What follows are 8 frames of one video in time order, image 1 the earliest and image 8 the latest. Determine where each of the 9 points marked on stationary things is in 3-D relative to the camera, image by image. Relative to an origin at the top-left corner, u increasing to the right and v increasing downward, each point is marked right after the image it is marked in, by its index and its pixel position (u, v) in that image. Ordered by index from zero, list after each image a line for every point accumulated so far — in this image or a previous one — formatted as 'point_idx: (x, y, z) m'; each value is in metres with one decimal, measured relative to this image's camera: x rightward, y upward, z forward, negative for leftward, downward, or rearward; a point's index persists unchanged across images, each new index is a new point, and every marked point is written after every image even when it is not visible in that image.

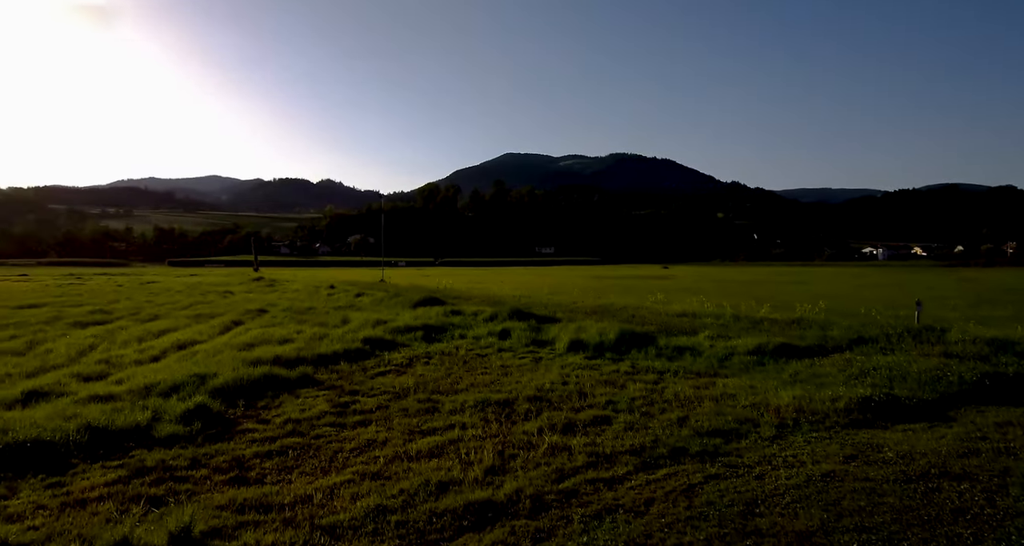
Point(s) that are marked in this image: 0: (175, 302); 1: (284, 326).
0: (-8.0, -0.7, +12.2) m
1: (-3.0, -0.7, +6.6) m
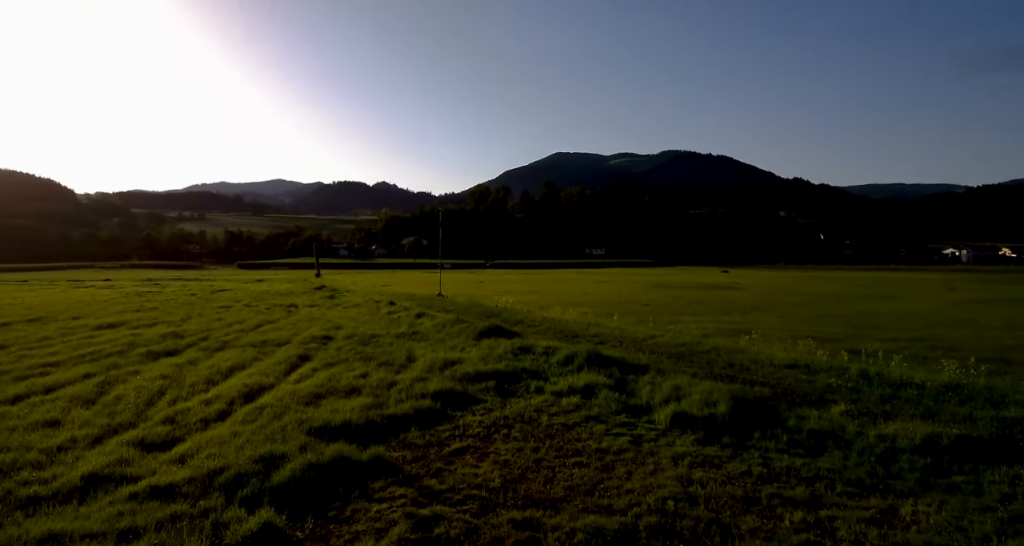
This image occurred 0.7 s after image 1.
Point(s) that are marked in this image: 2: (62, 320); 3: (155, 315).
0: (-6.5, -1.2, +12.4) m
1: (-2.0, -1.1, +6.3) m
2: (-11.0, -1.2, +12.5) m
3: (-9.8, -1.2, +14.0) m
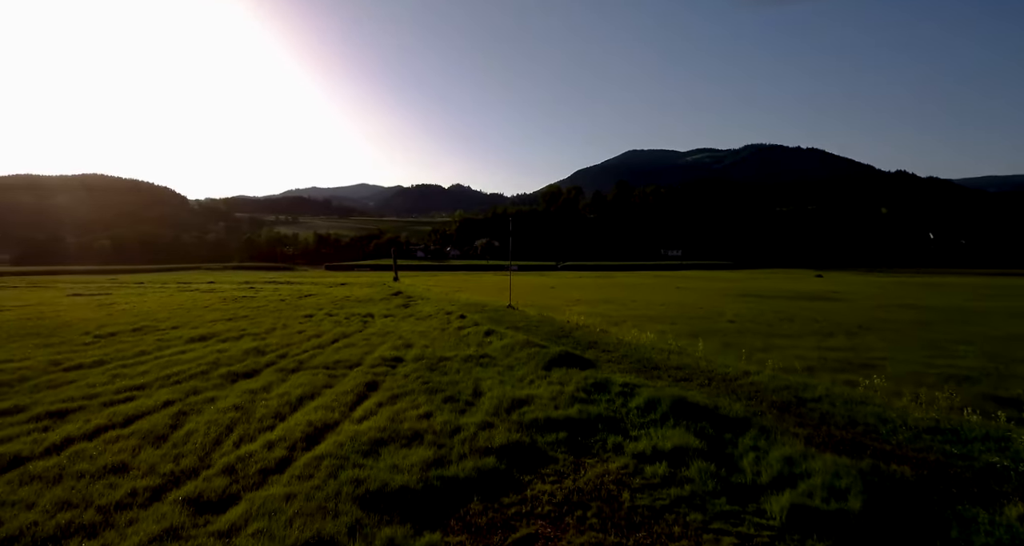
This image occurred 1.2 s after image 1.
0: (-4.8, -1.5, +12.7) m
1: (-1.2, -1.5, +6.0) m
2: (-9.2, -1.5, +13.4) m
3: (-7.8, -1.5, +14.8) m
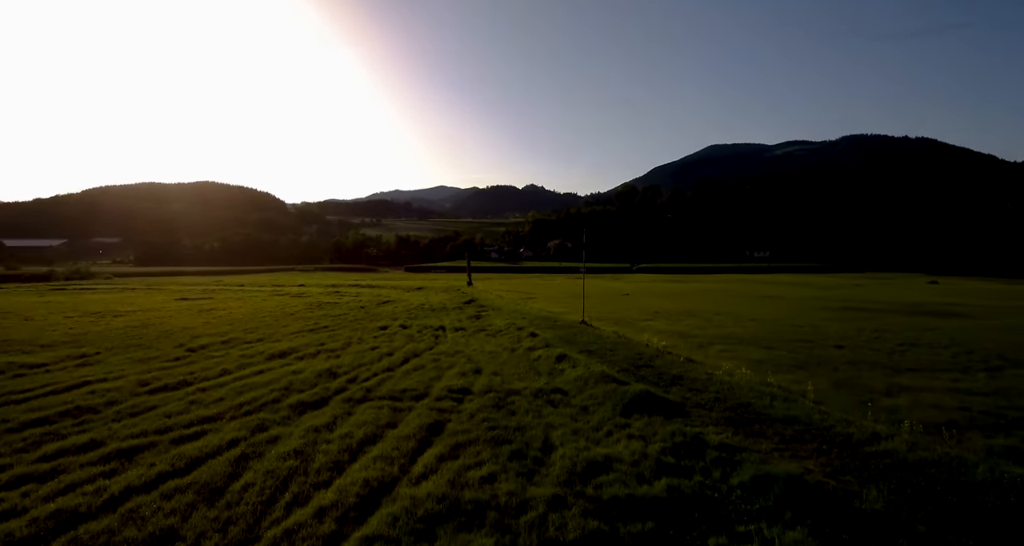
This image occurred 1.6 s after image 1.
0: (-3.0, -1.9, +12.6) m
1: (-0.4, -1.9, +5.5) m
2: (-7.2, -1.9, +13.9) m
3: (-5.7, -1.9, +15.1) m
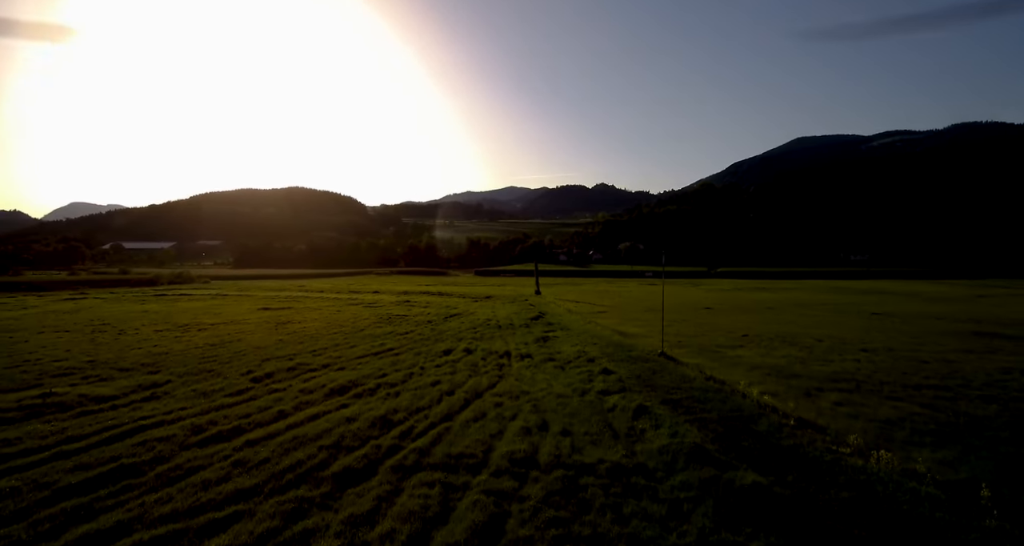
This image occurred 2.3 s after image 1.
0: (-1.3, -2.6, +11.7) m
1: (+0.3, -2.6, +4.3) m
2: (-5.4, -2.6, +13.6) m
3: (-3.7, -2.6, +14.6) m
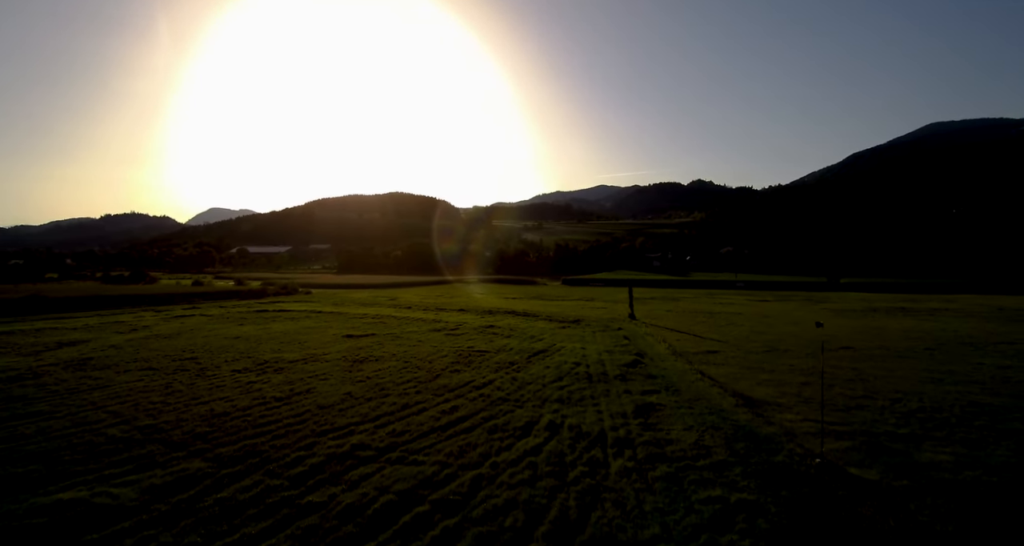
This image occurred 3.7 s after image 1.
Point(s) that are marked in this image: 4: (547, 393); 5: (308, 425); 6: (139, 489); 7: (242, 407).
0: (+0.4, -4.3, +8.8) m
1: (+0.7, -4.2, +1.2) m
2: (-3.3, -4.2, +11.4) m
3: (-1.4, -4.2, +12.0) m
4: (+1.2, -4.1, +17.7) m
5: (-5.7, -4.2, +14.3) m
6: (-7.3, -4.2, +9.9) m
7: (-8.4, -4.2, +15.9) m
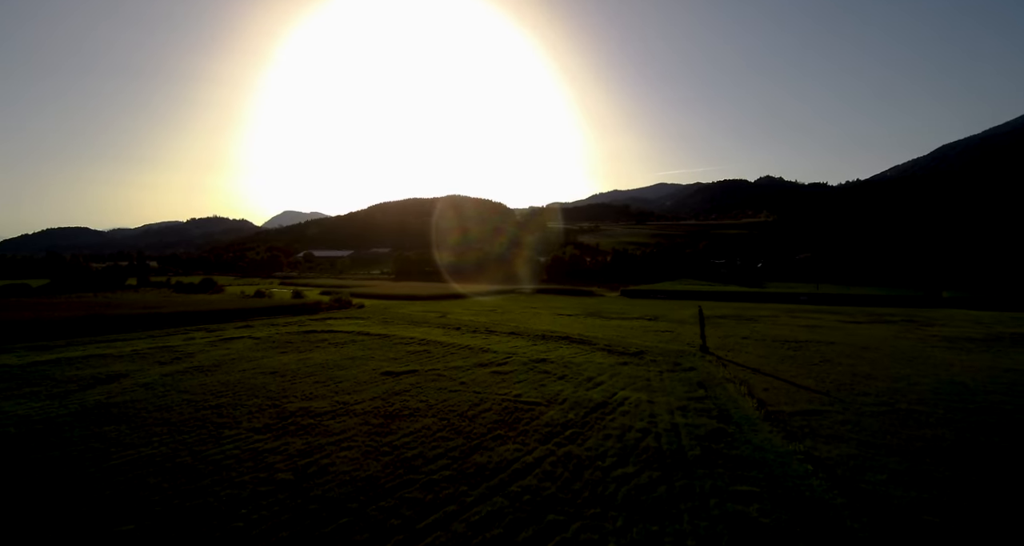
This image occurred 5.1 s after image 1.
0: (+0.9, -6.0, +5.2) m
1: (+0.3, -6.0, -2.3) m
2: (-2.5, -6.0, +8.2) m
3: (-0.6, -6.0, +8.6) m
4: (+2.7, -5.9, +14.0) m
5: (-4.5, -6.0, +11.3) m
6: (-6.6, -5.9, +7.2) m
7: (-7.1, -5.9, +13.3) m
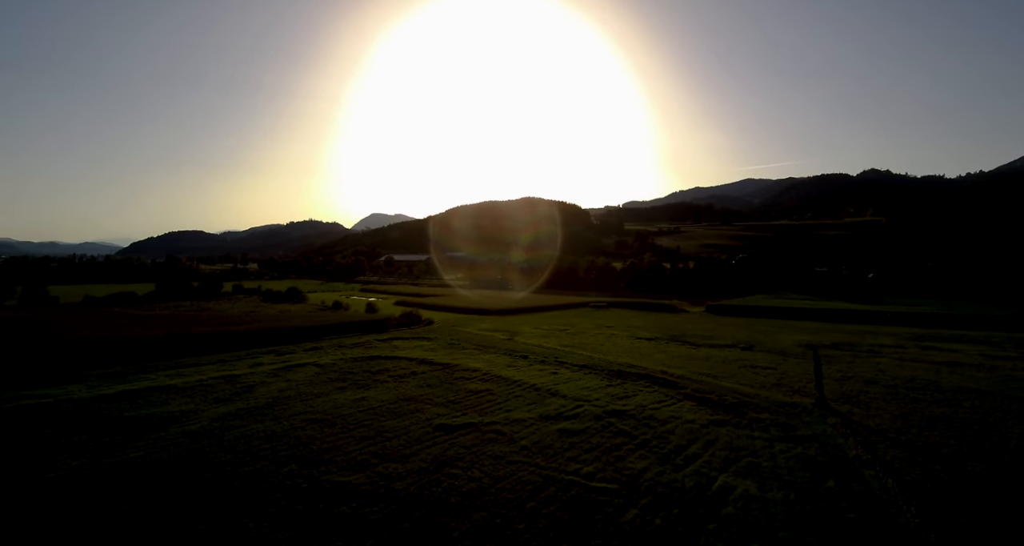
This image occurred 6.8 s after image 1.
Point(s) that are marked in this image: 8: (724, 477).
0: (+0.8, -8.1, +1.1) m
1: (-0.8, -8.0, -6.3) m
2: (-2.0, -8.0, +4.6) m
3: (-0.1, -8.1, +4.7) m
4: (+3.9, -8.0, +9.5) m
5: (-3.6, -8.0, +8.0) m
6: (-6.3, -7.9, +4.2) m
7: (-5.8, -8.0, +10.3) m
8: (+8.3, -7.8, +19.6) m
